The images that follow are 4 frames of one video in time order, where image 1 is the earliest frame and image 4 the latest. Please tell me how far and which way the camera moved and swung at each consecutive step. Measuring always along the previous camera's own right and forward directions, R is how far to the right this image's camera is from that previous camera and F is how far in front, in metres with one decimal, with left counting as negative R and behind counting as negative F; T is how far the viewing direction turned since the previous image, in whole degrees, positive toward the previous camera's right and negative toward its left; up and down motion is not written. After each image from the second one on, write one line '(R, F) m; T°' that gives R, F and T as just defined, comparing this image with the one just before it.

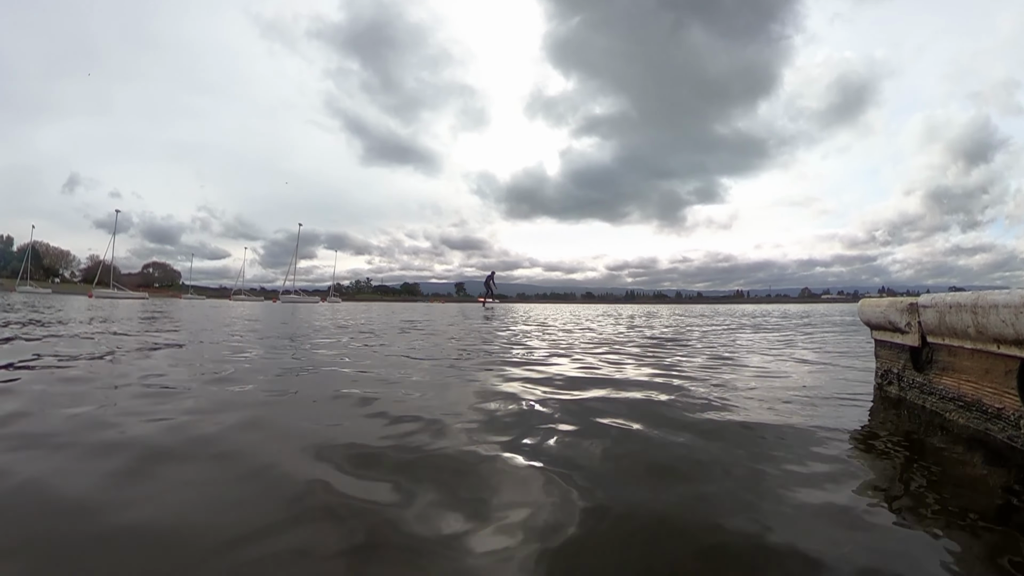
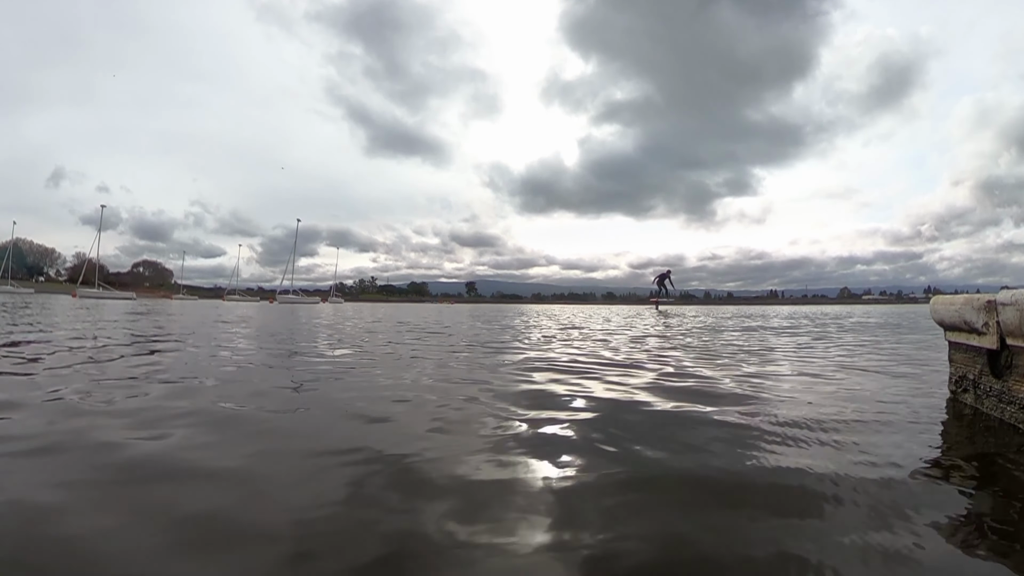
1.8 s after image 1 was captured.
(-1.1, +2.3) m; 0°
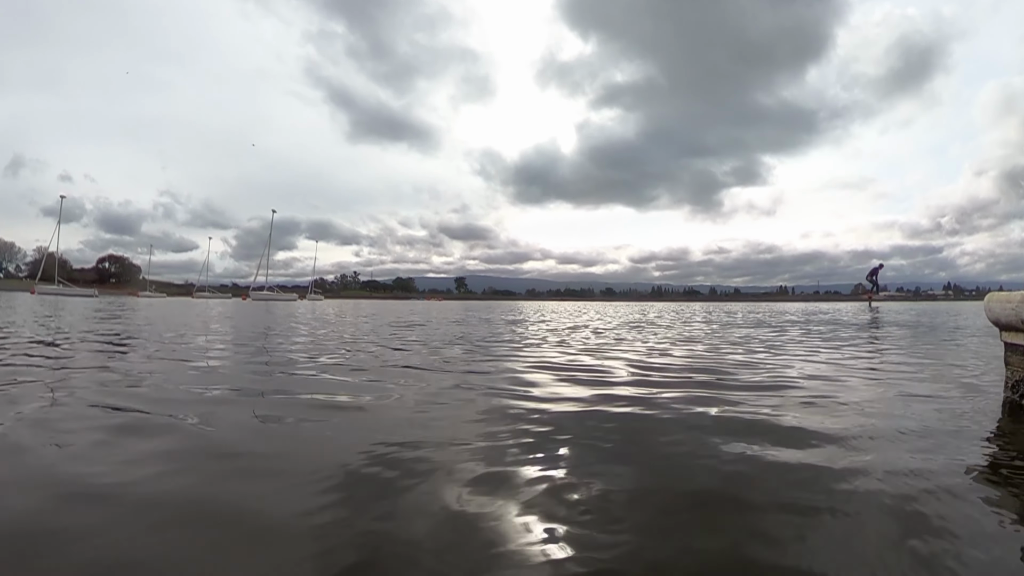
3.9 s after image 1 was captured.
(-0.1, +2.2) m; +1°
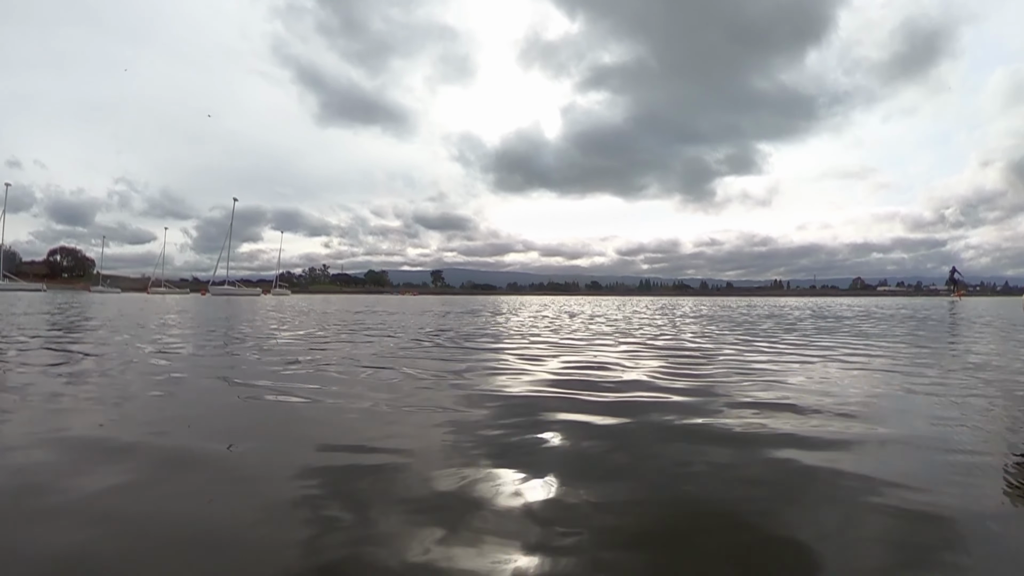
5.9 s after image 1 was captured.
(+0.4, +1.9) m; +1°
